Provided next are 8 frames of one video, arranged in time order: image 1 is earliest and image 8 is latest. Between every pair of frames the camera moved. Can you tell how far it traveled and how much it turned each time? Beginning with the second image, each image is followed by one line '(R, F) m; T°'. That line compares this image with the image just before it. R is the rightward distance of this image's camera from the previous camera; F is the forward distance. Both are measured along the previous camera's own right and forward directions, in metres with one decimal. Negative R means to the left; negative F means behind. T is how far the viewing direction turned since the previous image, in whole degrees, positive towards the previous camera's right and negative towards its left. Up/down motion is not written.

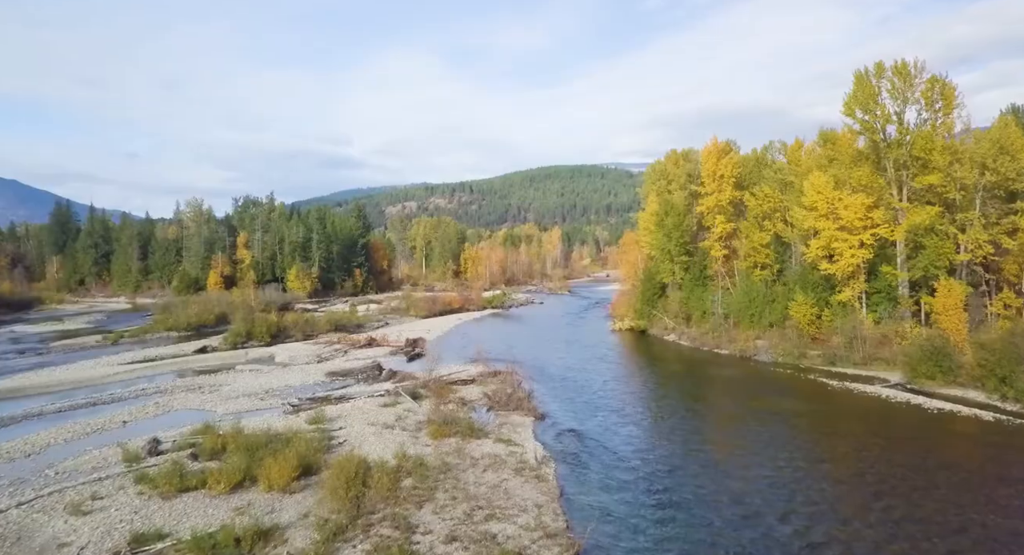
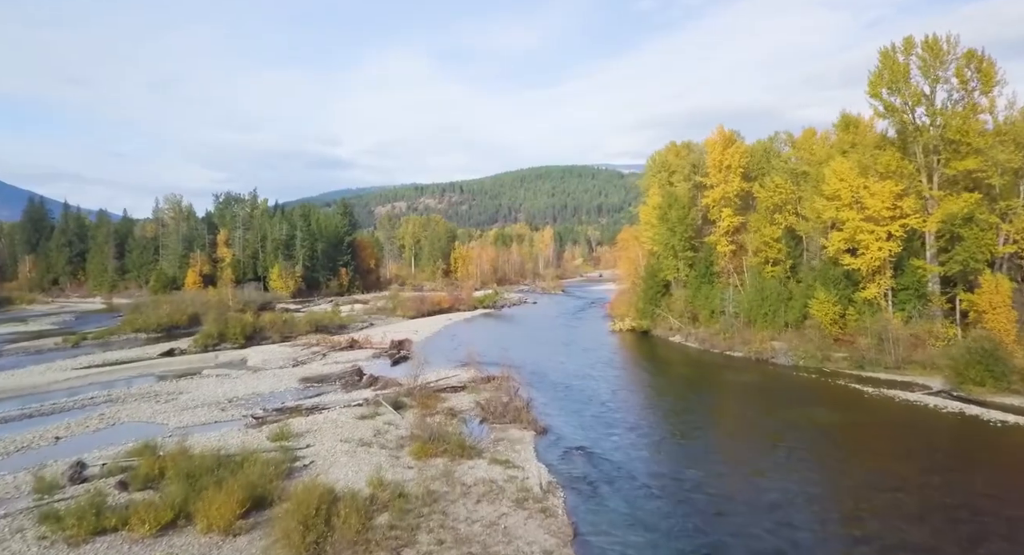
(-0.2, +3.4) m; +1°
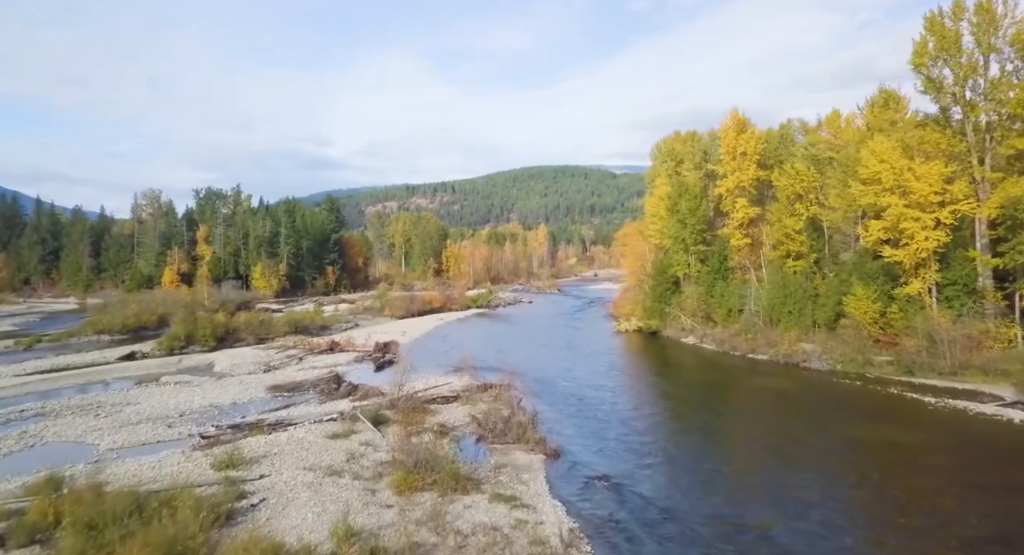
(-0.4, +4.0) m; +1°
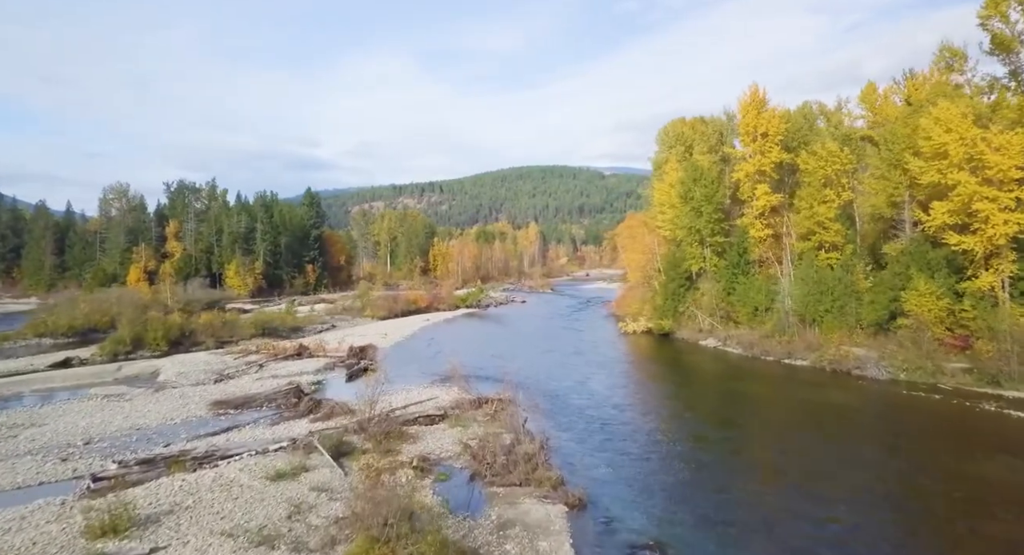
(-0.4, +5.1) m; +1°
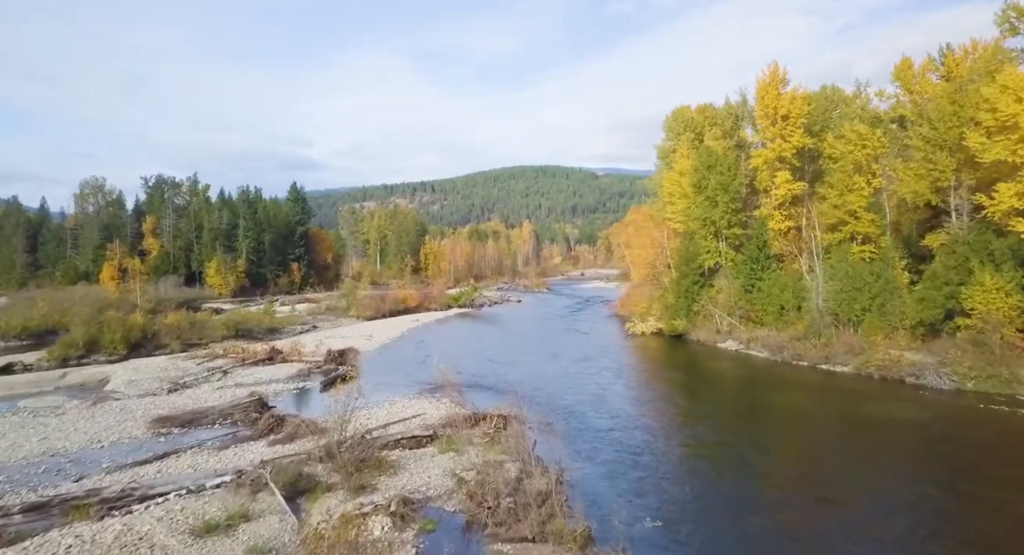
(-0.3, +3.7) m; +1°
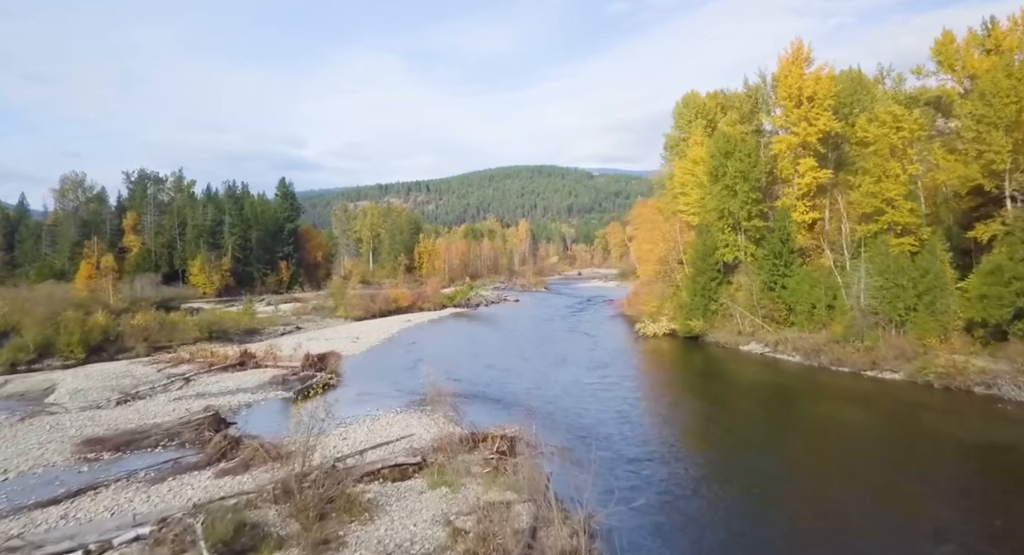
(-0.3, +3.2) m; 0°
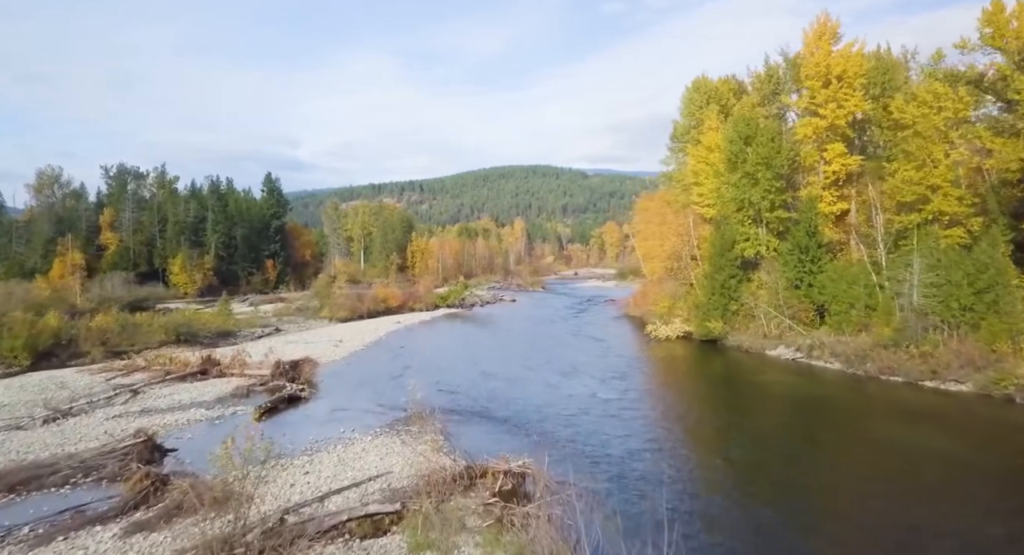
(-0.2, +3.3) m; +1°
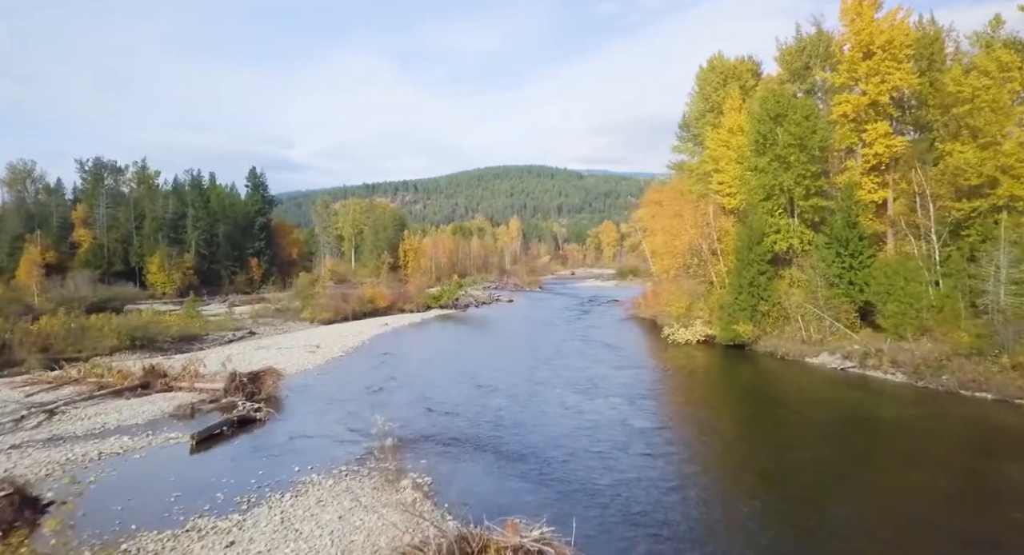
(-0.2, +3.7) m; +1°
